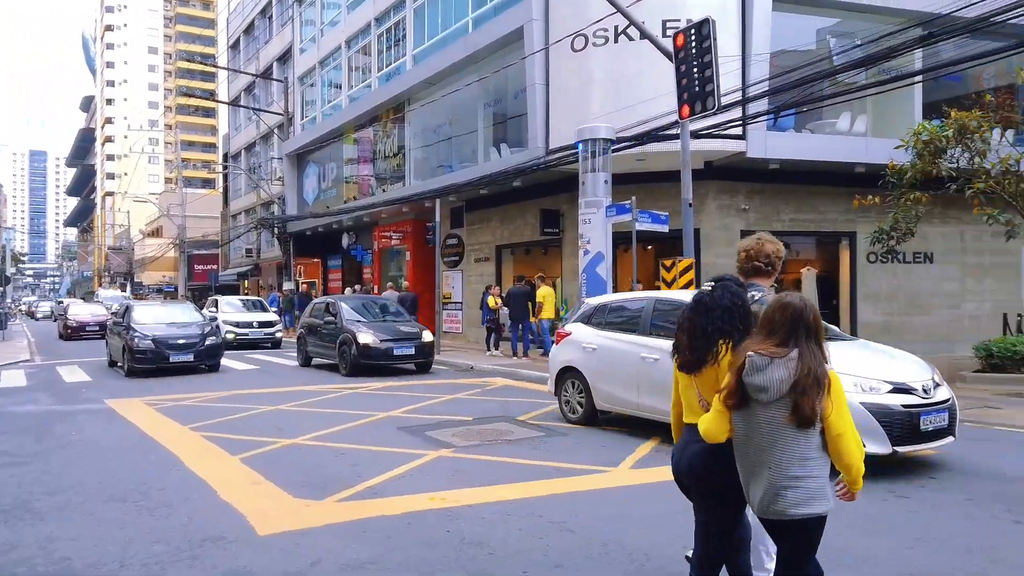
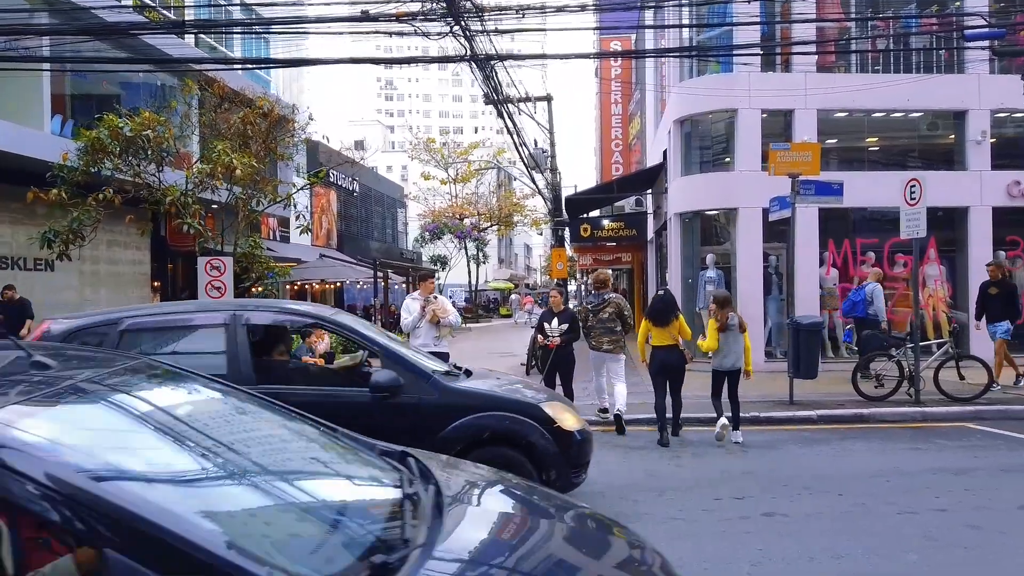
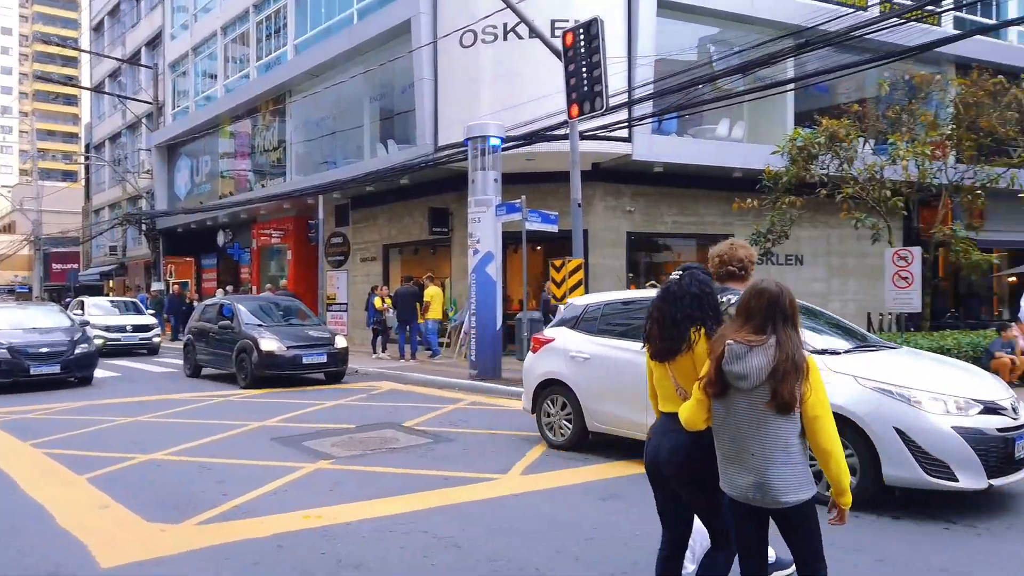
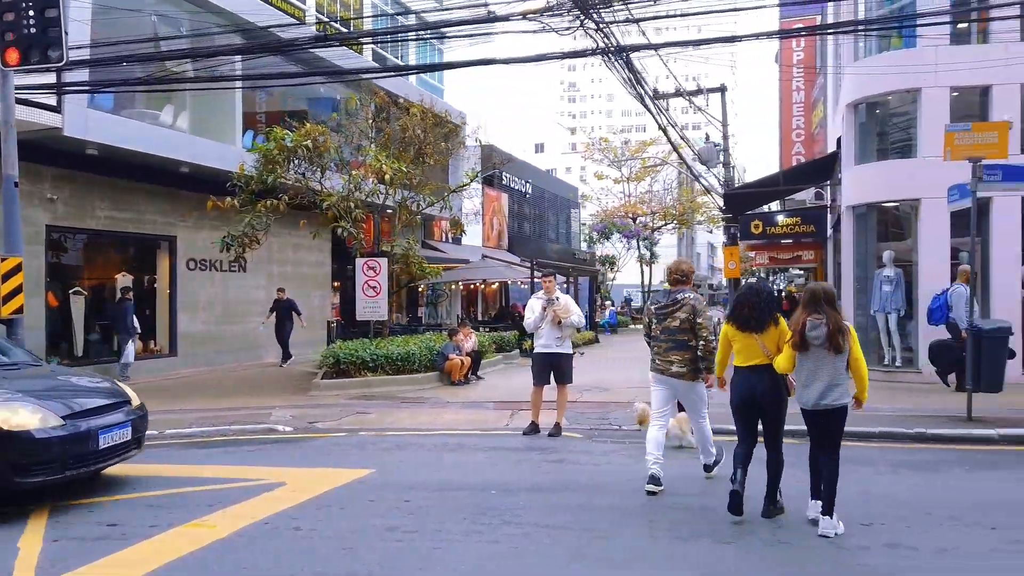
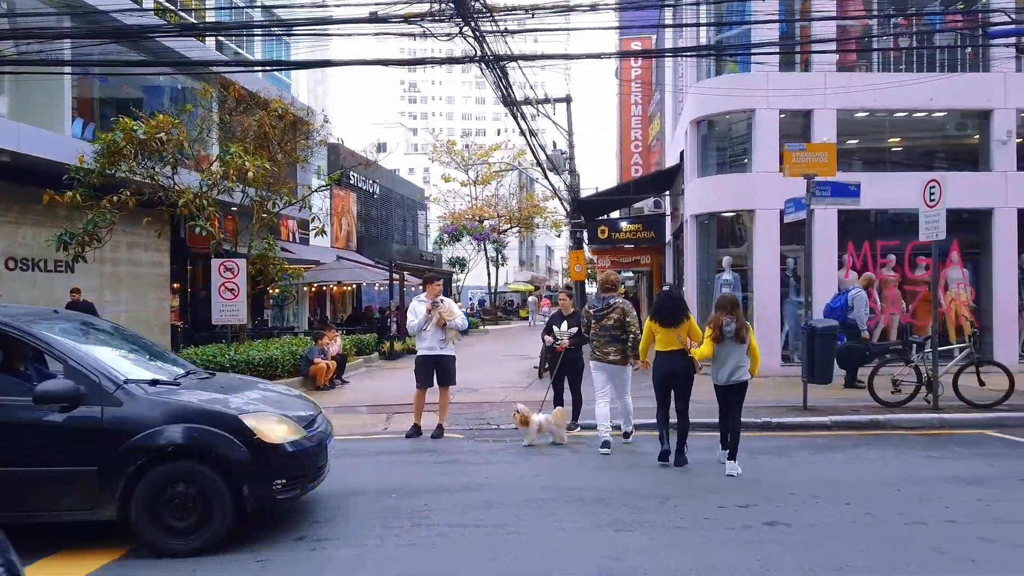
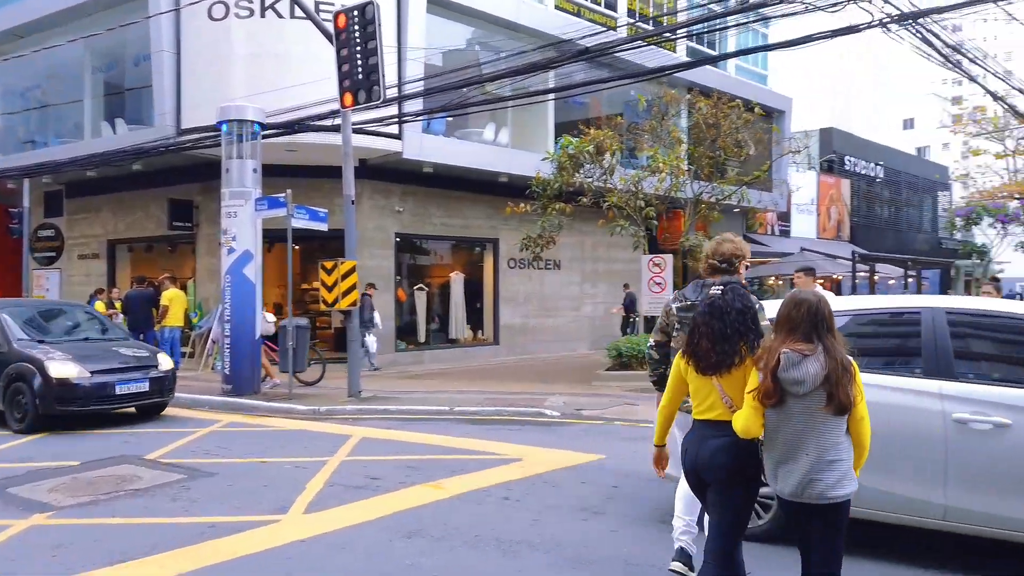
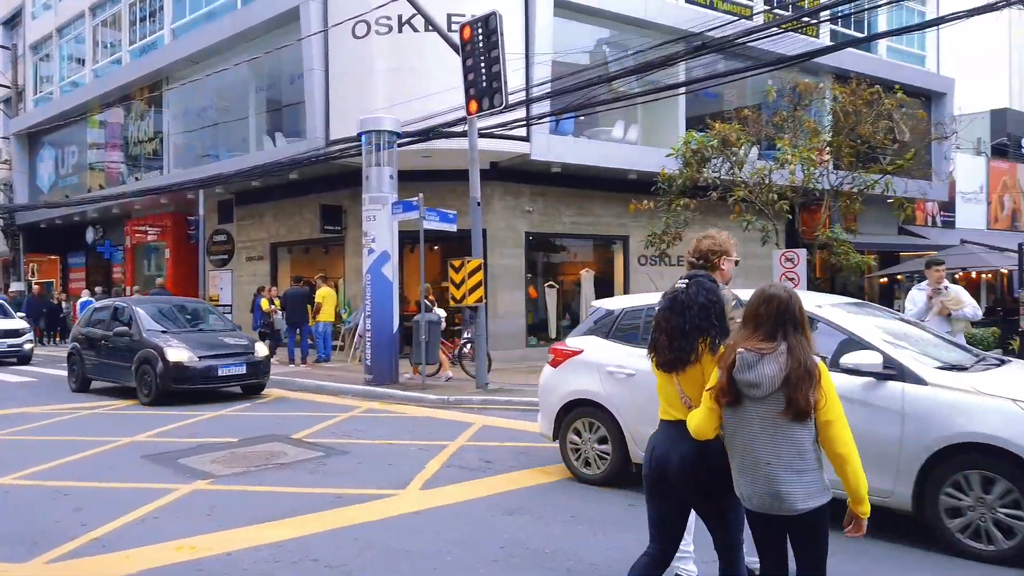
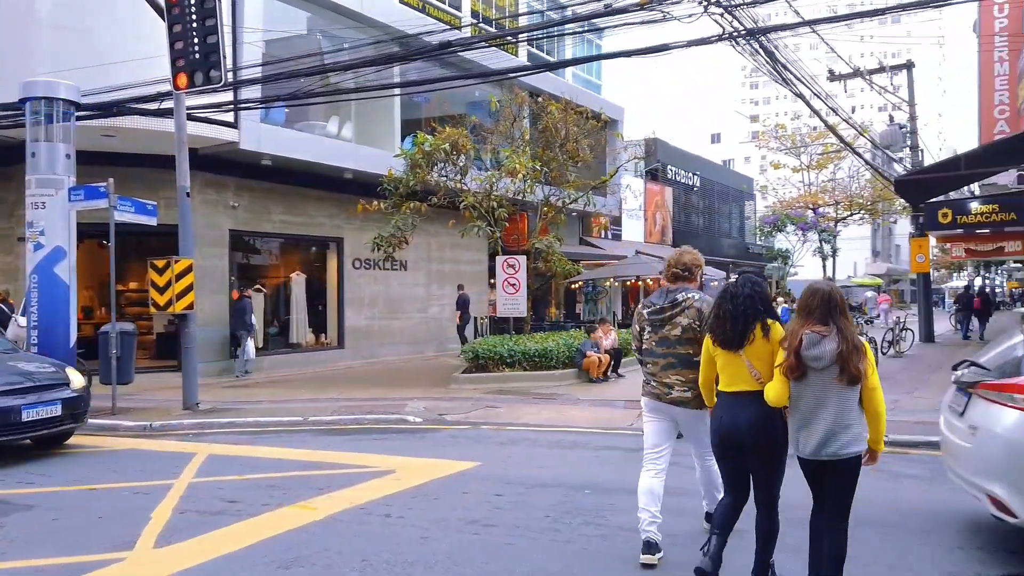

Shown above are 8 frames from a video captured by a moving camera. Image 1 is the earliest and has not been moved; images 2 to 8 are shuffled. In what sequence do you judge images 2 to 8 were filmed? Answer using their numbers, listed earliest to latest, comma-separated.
3, 7, 6, 8, 4, 5, 2
